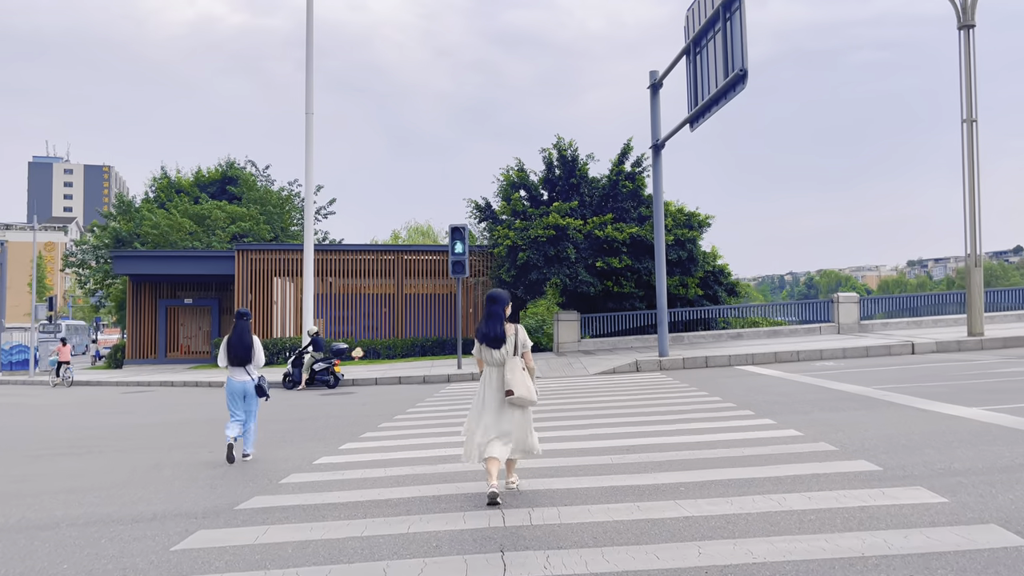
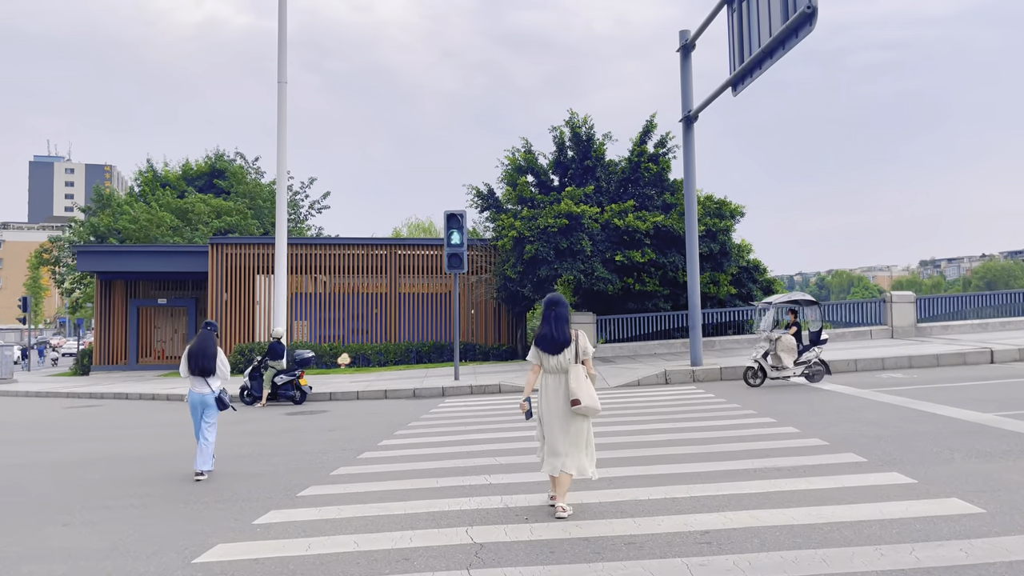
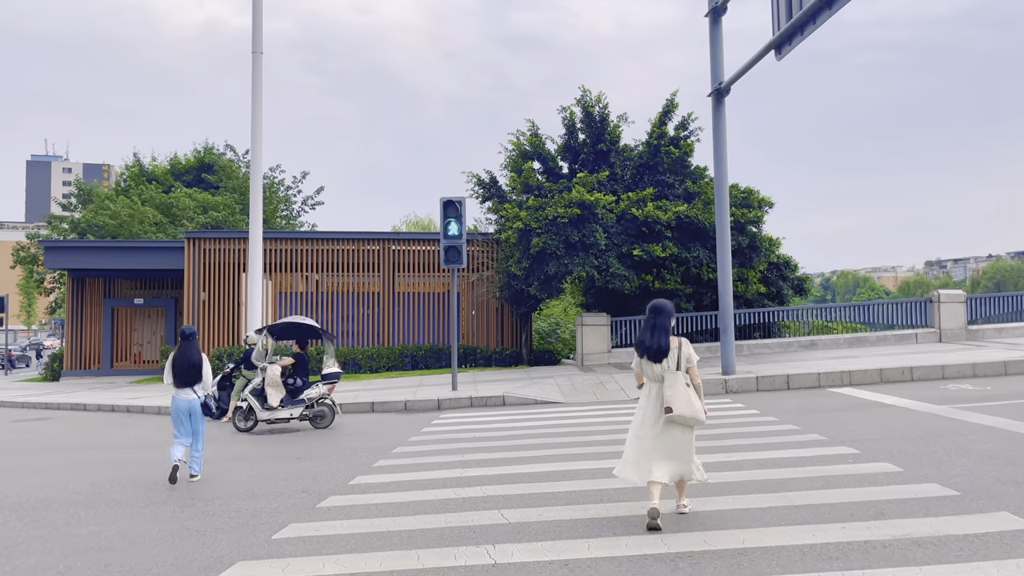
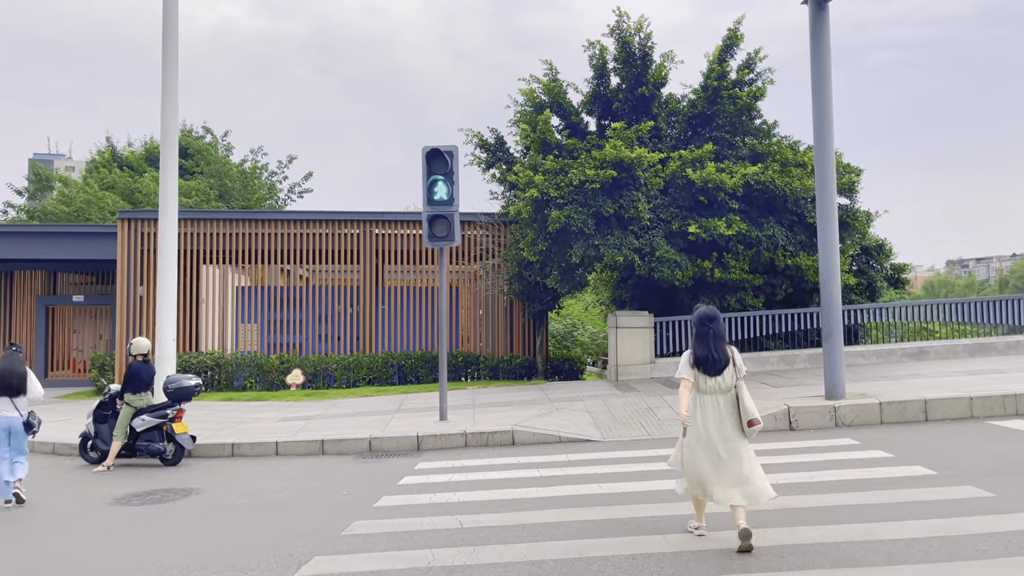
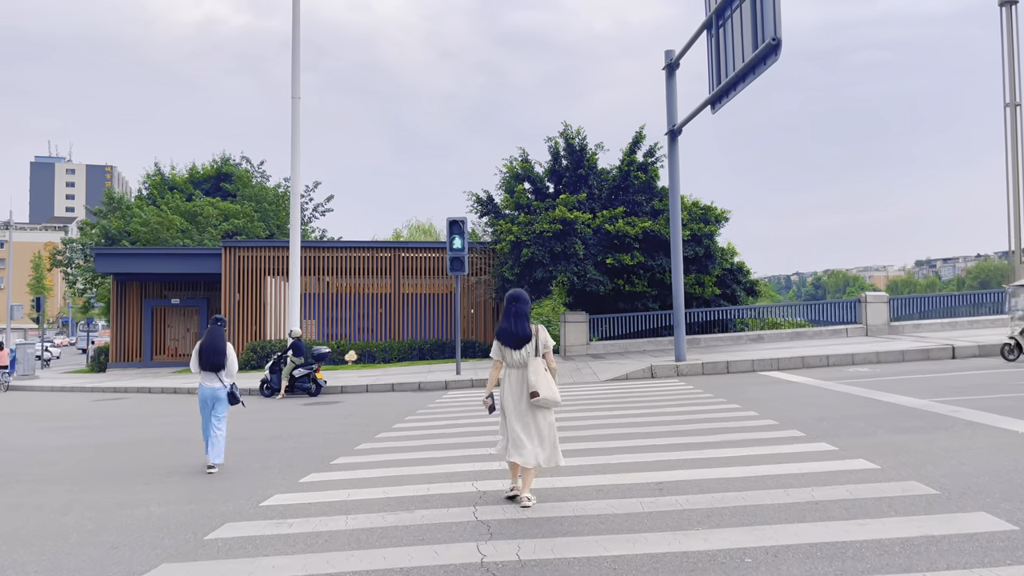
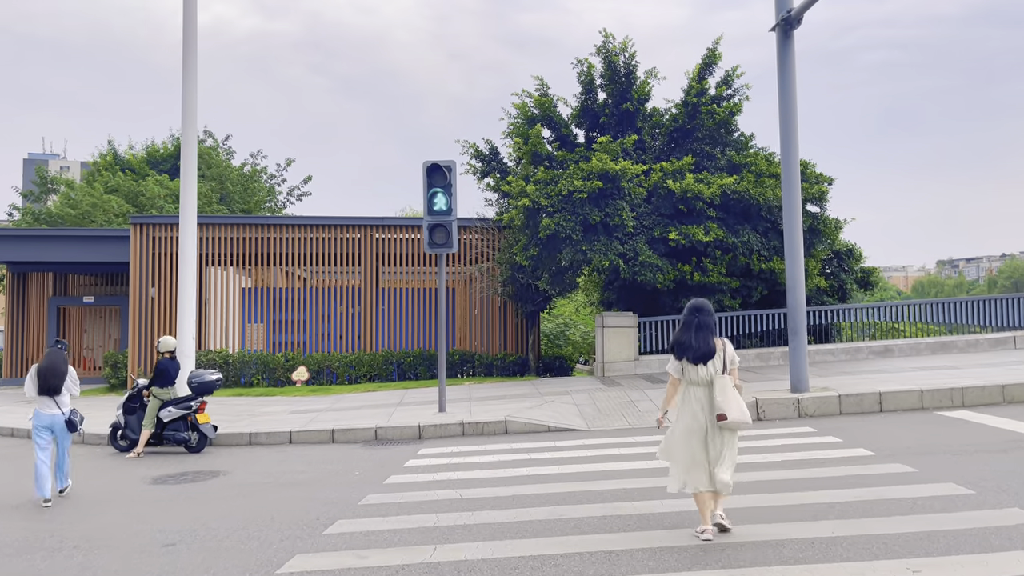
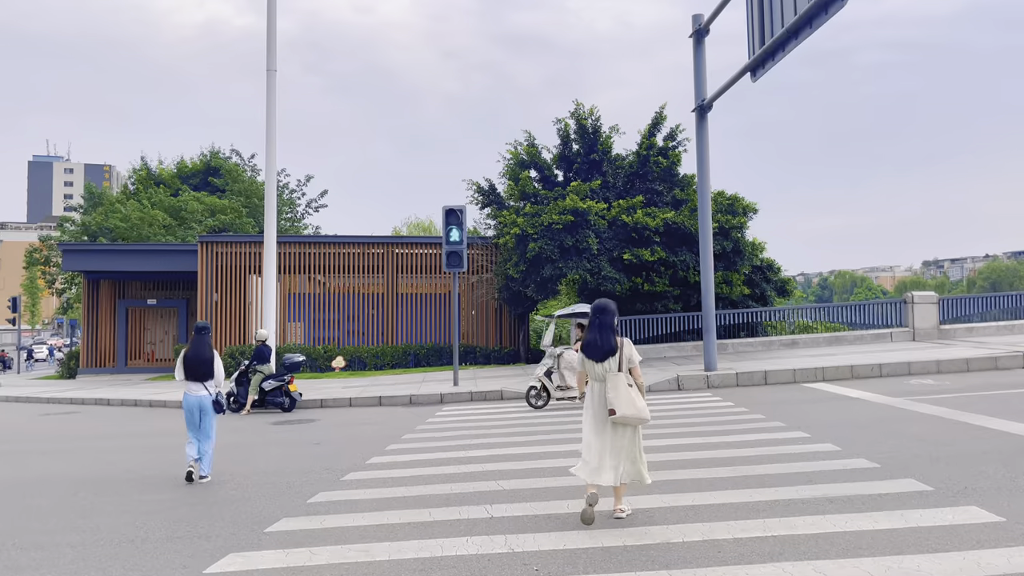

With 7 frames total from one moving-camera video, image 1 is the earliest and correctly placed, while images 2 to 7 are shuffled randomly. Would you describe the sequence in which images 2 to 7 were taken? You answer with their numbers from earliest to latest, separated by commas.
5, 2, 7, 3, 6, 4
